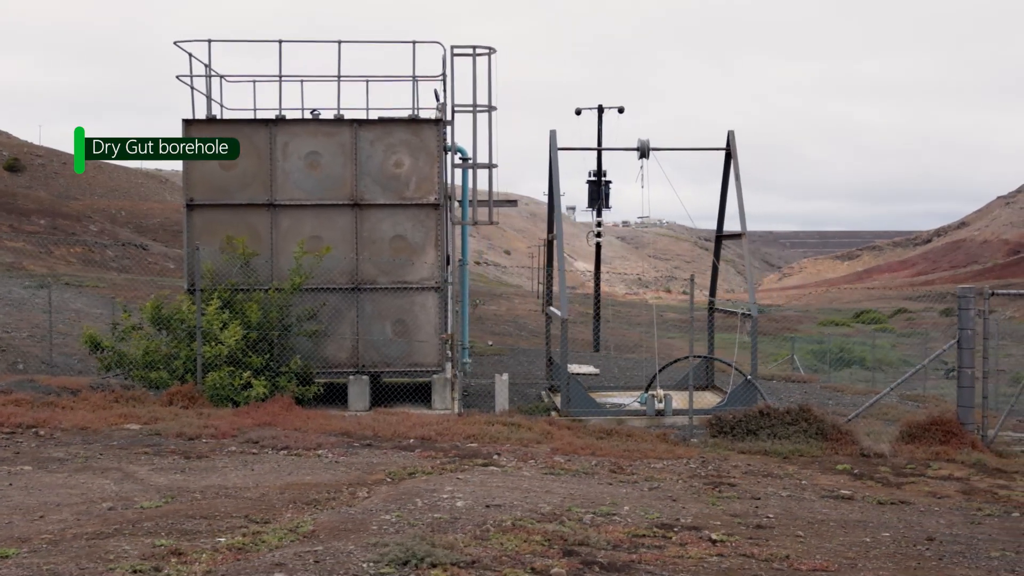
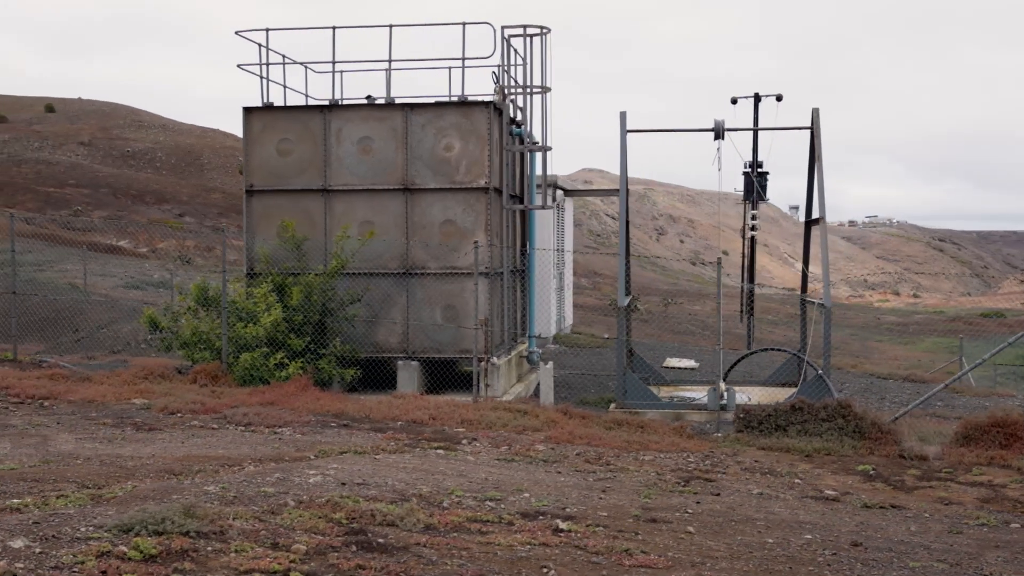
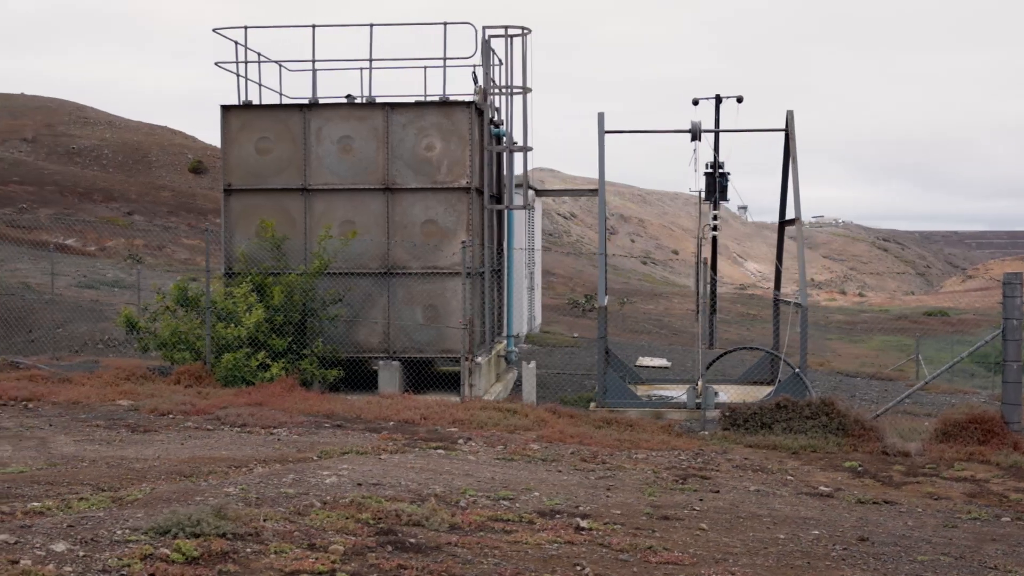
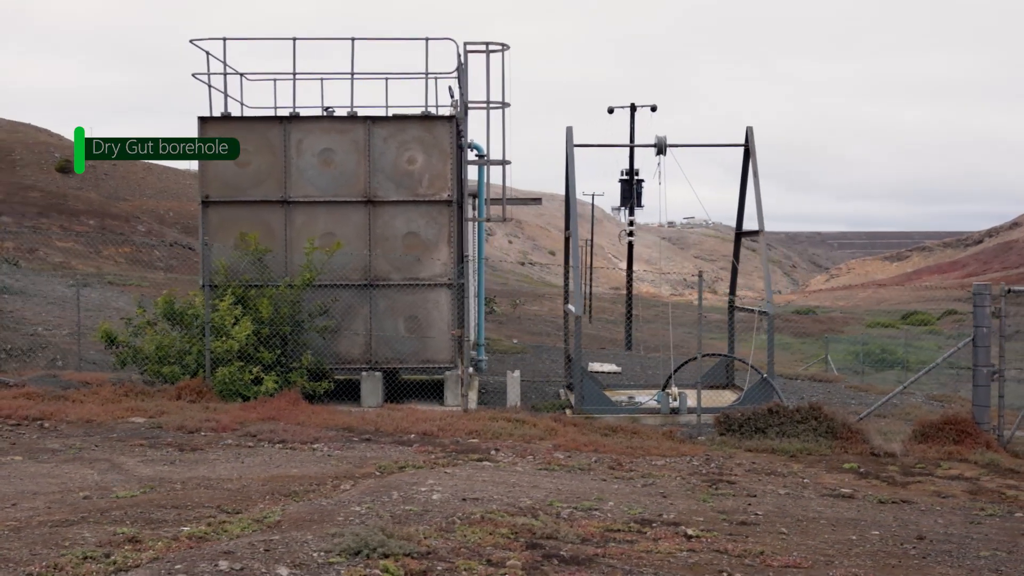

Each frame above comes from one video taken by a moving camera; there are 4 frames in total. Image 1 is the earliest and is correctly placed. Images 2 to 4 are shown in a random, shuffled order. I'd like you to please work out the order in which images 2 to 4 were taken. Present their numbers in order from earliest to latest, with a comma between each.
4, 3, 2
